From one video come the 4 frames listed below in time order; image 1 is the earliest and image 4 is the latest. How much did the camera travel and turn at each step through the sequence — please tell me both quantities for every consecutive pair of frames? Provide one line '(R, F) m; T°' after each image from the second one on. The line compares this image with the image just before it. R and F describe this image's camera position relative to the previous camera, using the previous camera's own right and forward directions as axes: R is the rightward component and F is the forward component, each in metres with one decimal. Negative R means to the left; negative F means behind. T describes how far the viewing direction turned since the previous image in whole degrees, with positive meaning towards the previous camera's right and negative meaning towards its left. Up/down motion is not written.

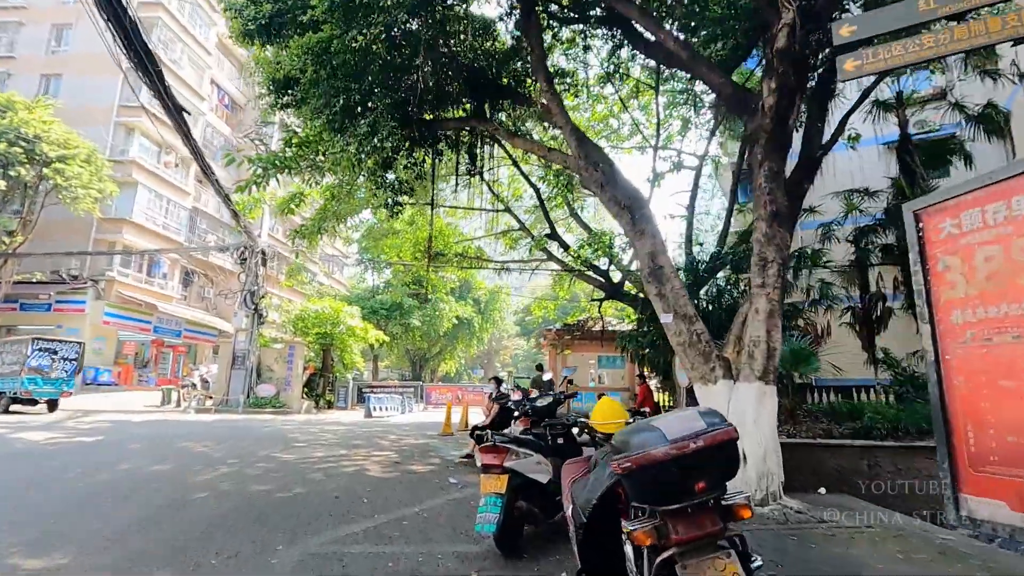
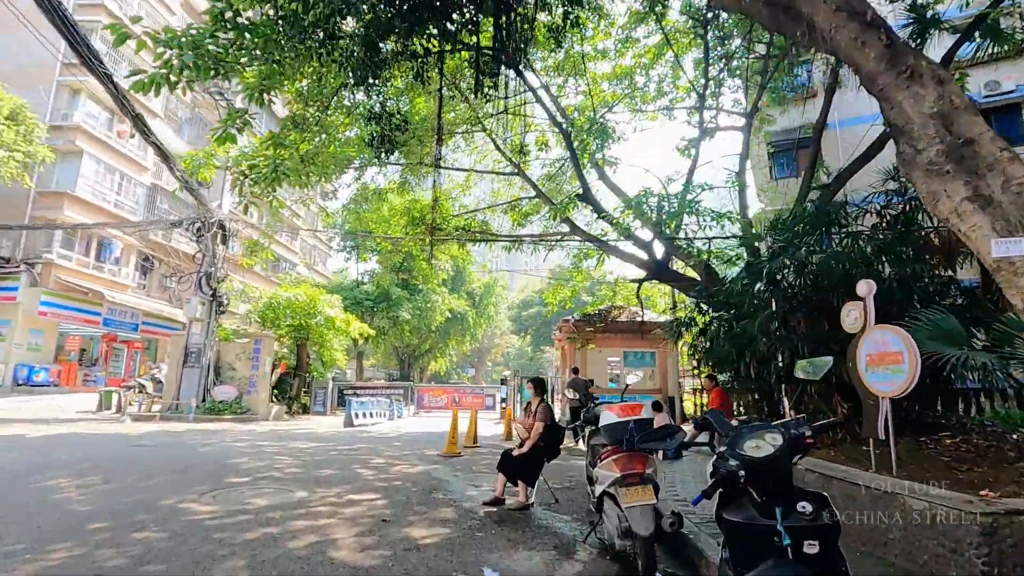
(-0.6, +2.7) m; +1°
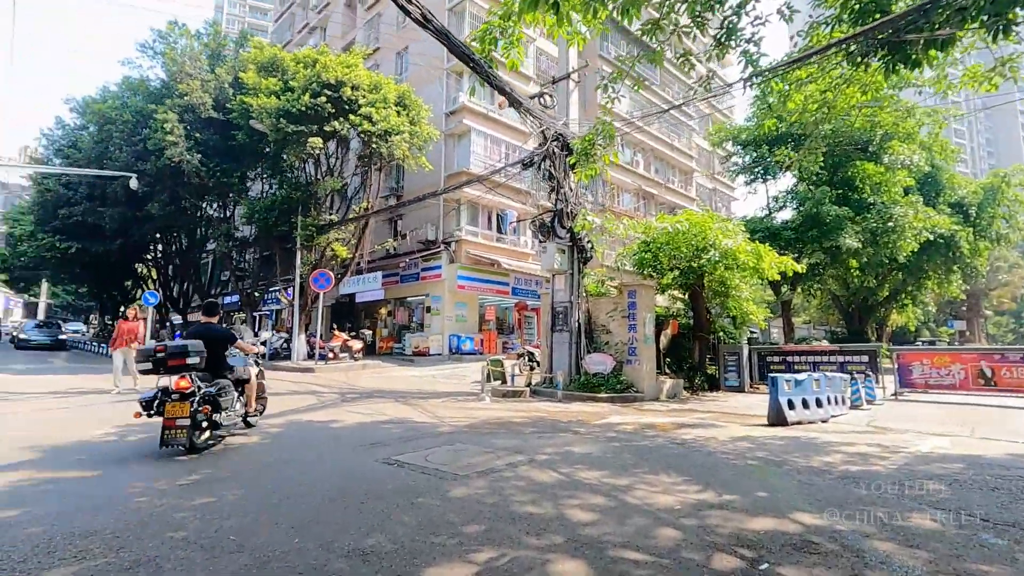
(-1.5, +5.3) m; -43°
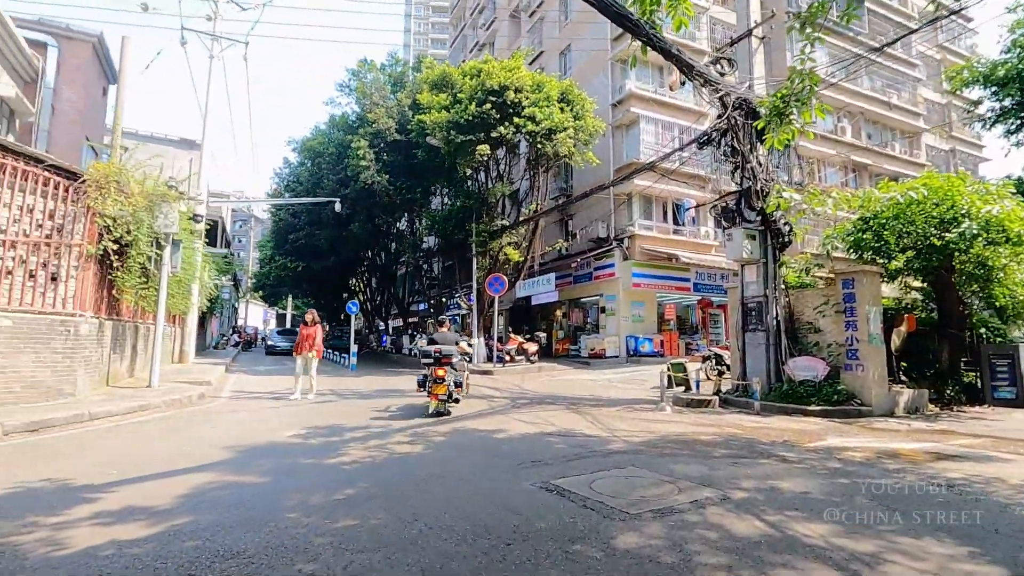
(0.0, +0.8) m; -19°
